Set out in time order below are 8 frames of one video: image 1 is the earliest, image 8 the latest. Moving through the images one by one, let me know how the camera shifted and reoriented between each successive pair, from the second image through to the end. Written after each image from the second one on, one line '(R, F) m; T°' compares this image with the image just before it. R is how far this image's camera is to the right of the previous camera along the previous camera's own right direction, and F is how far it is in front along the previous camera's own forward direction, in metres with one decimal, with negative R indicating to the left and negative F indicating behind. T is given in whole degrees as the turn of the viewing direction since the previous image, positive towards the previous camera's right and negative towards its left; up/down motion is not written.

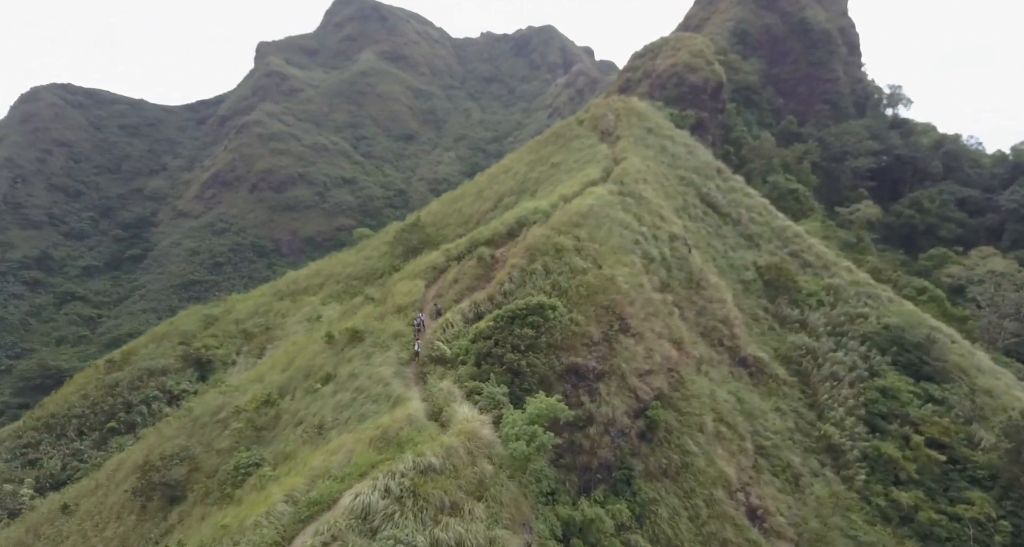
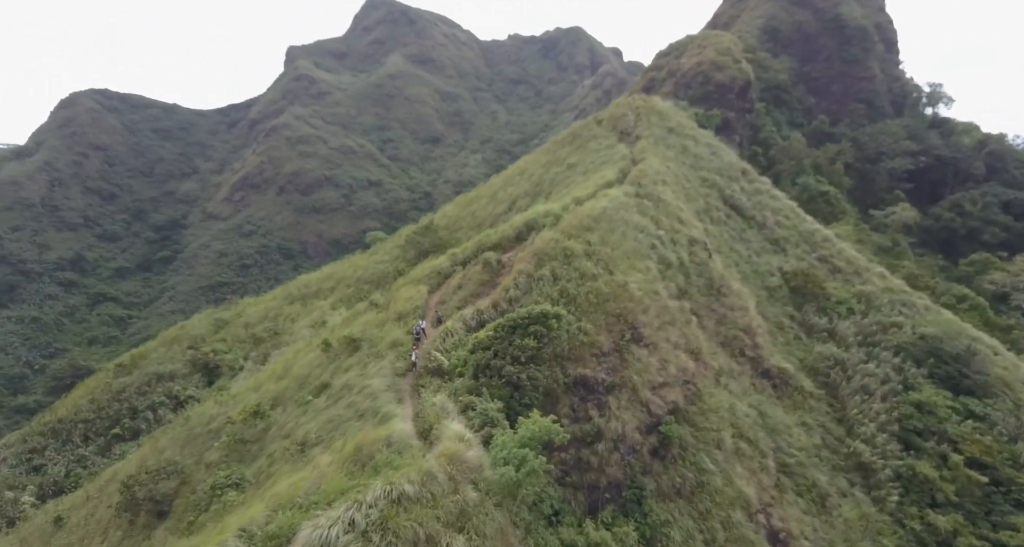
(+0.8, +1.0) m; -3°
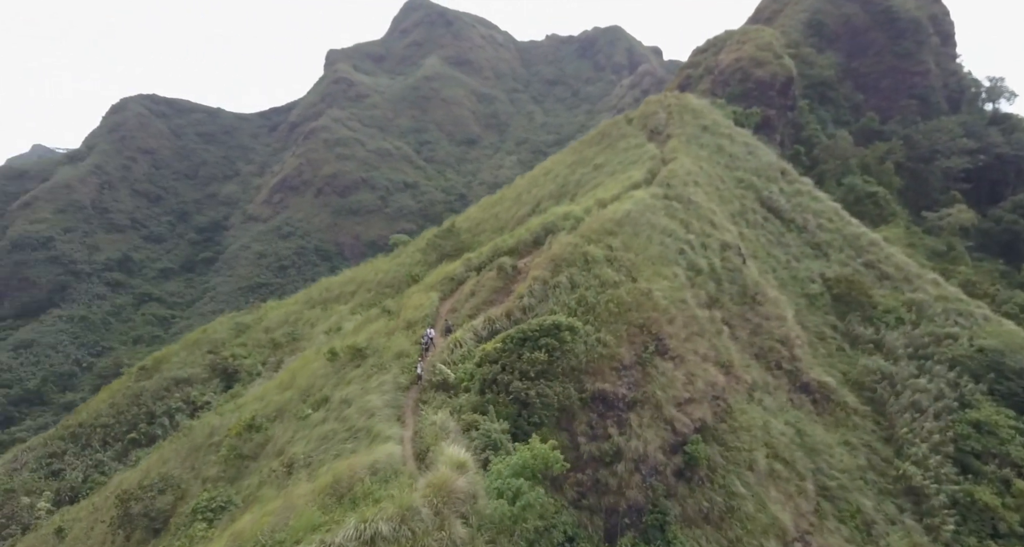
(+0.7, +1.2) m; -4°
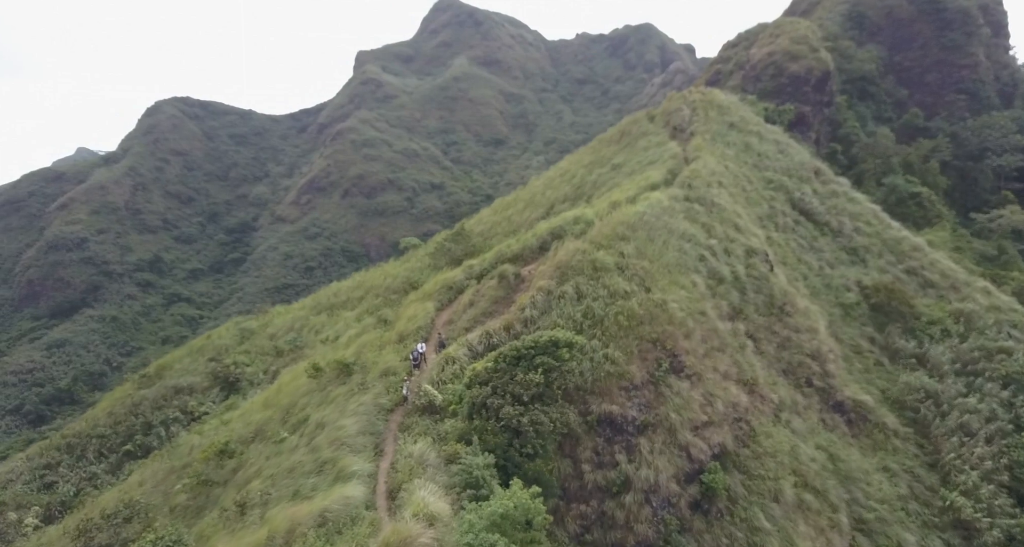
(+0.9, +1.6) m; -3°
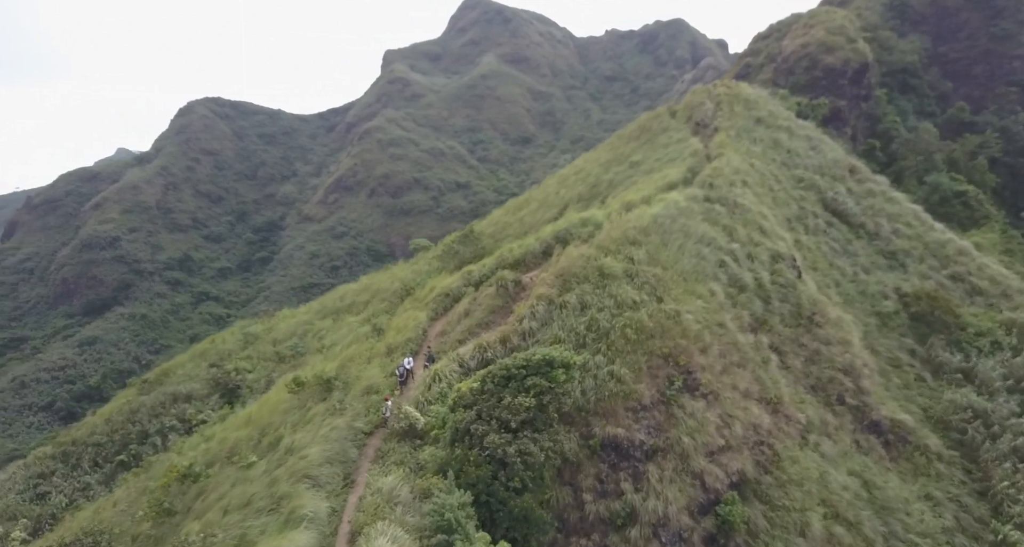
(+0.9, +1.5) m; -3°
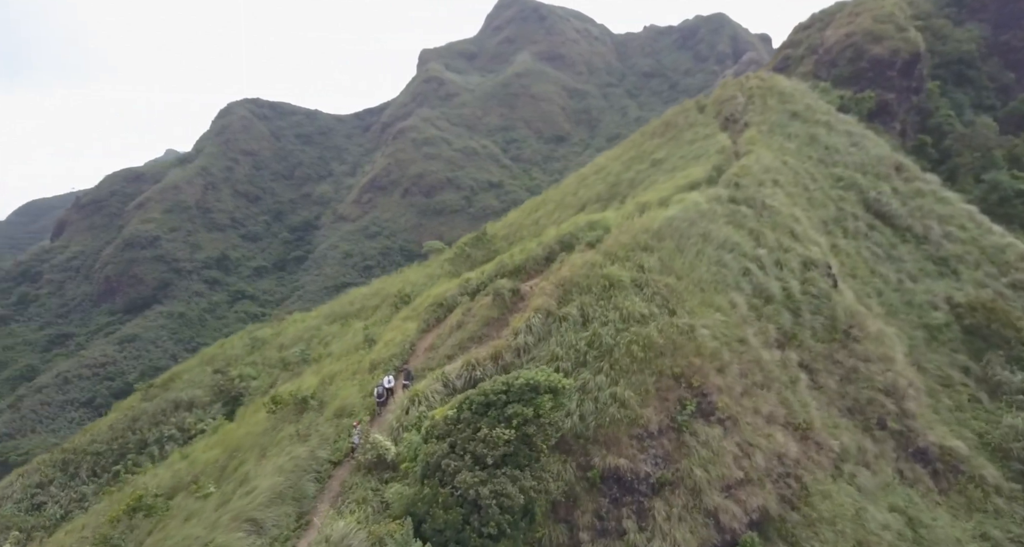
(+1.2, +1.6) m; -4°
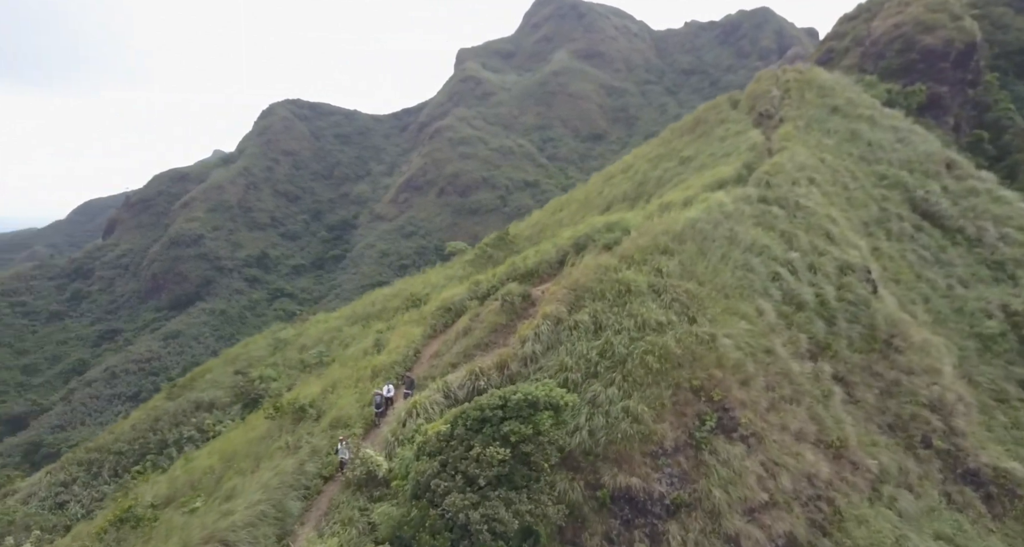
(+0.8, +0.8) m; -4°
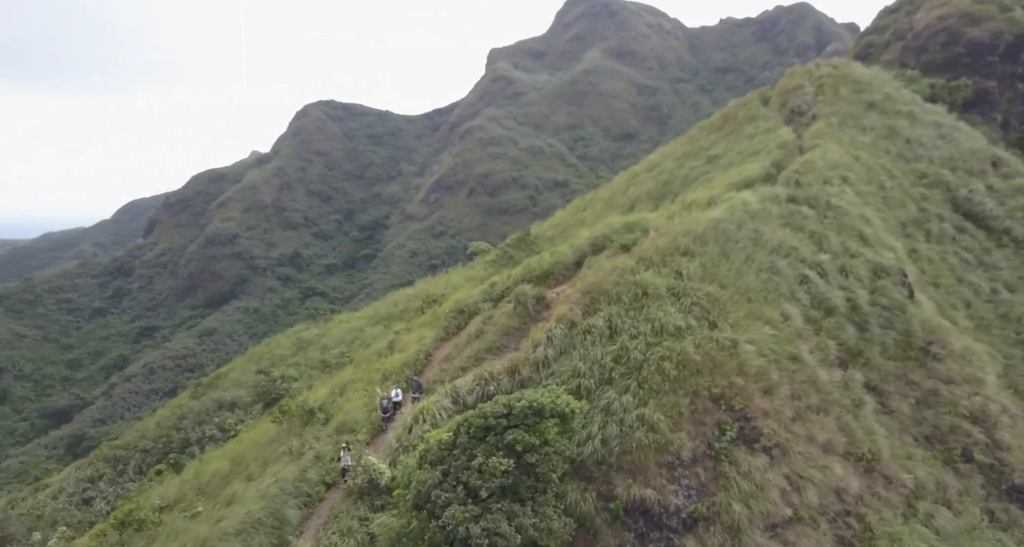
(+0.5, +0.4) m; -3°
